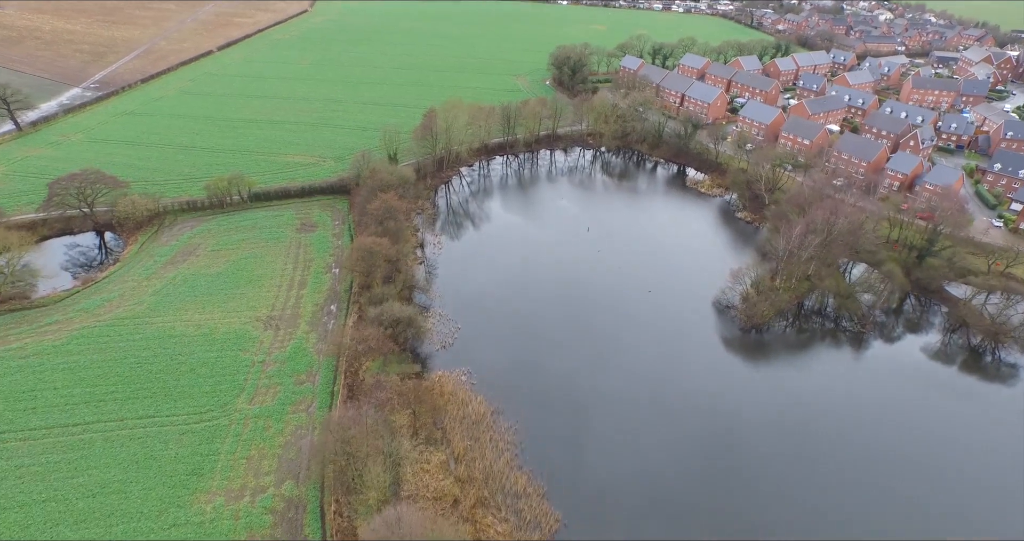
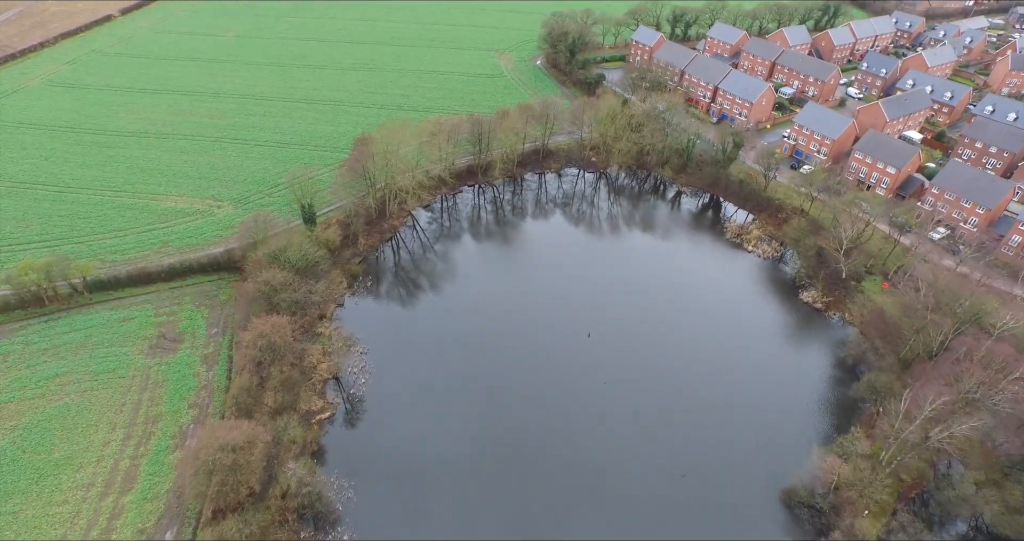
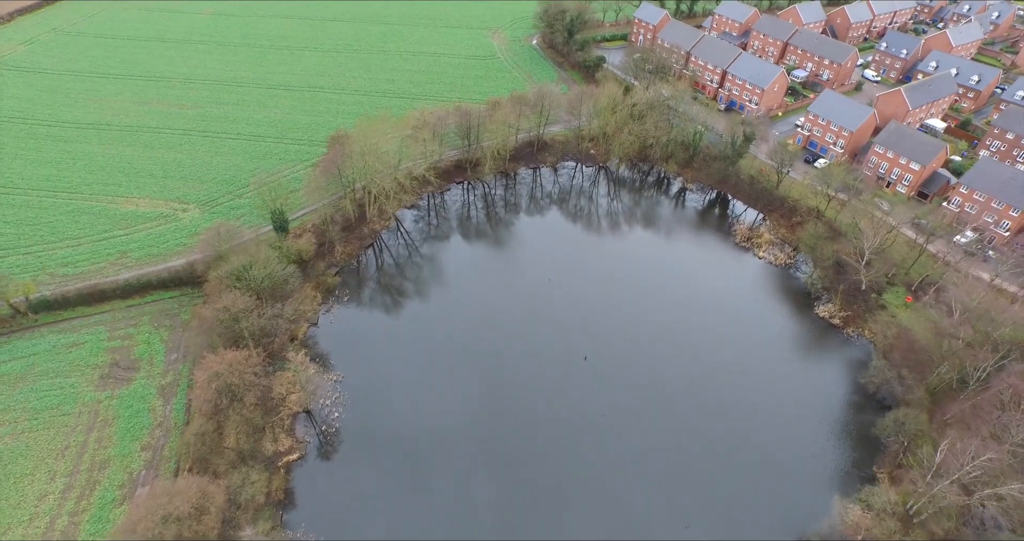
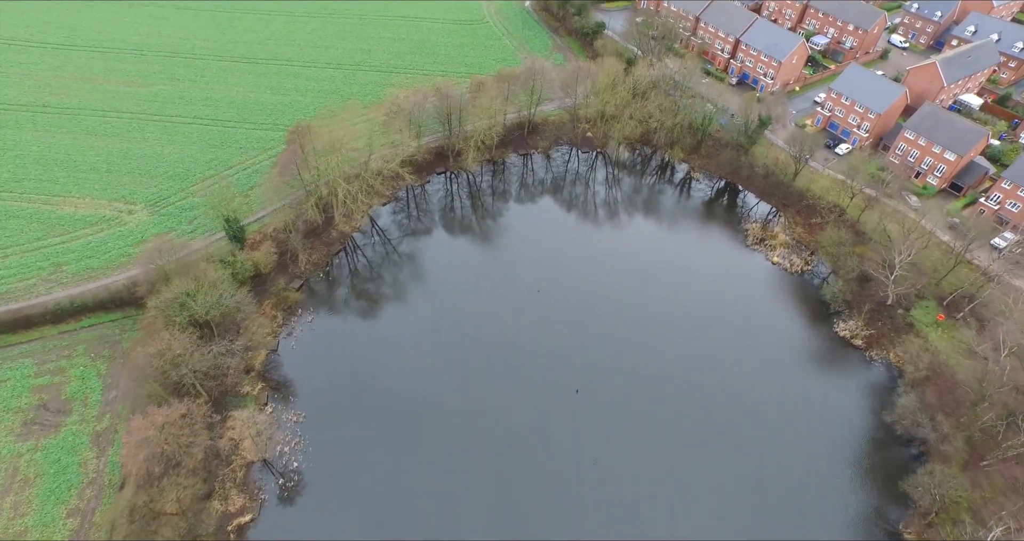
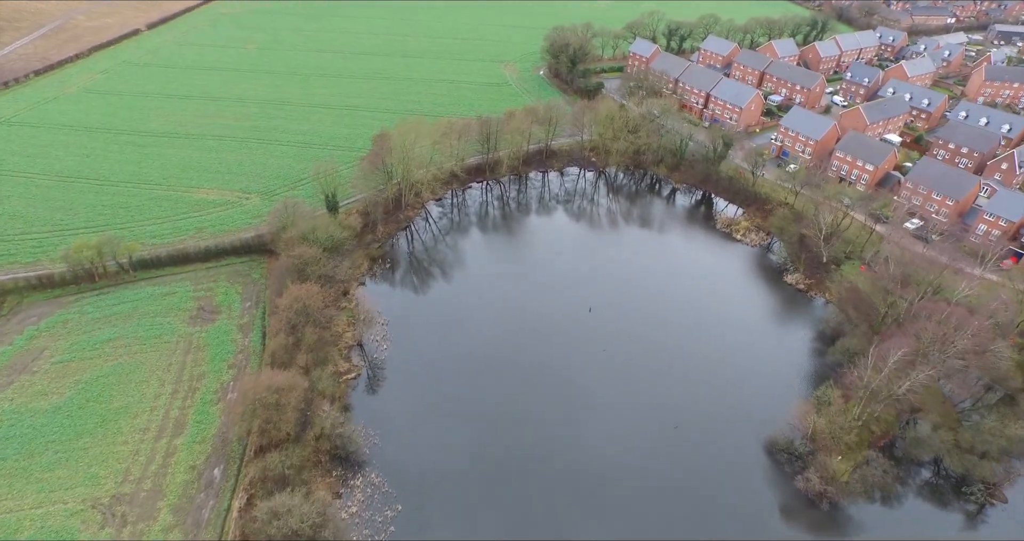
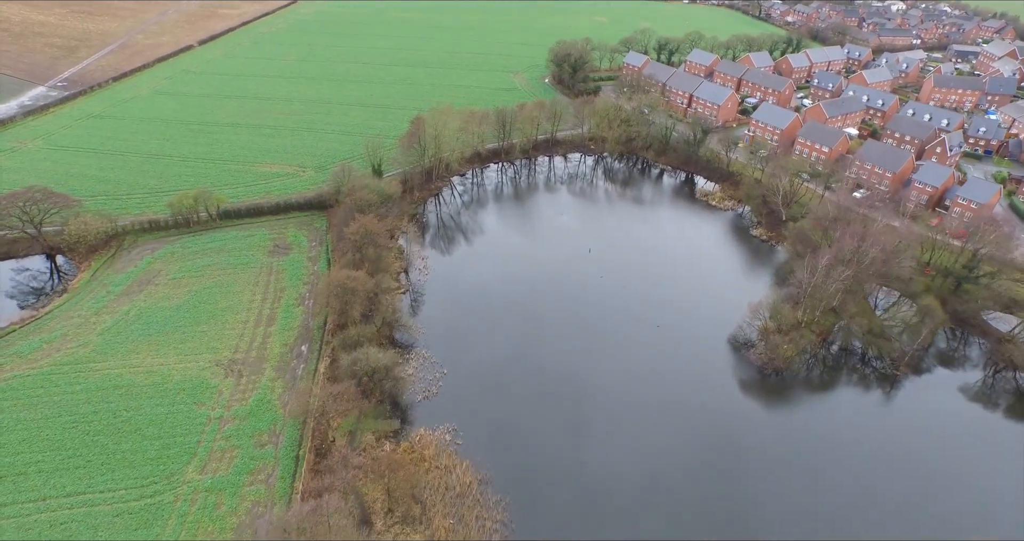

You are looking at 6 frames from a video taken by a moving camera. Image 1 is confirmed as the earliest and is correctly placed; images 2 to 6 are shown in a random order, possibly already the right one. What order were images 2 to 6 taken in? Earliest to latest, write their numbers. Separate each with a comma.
6, 5, 2, 3, 4
